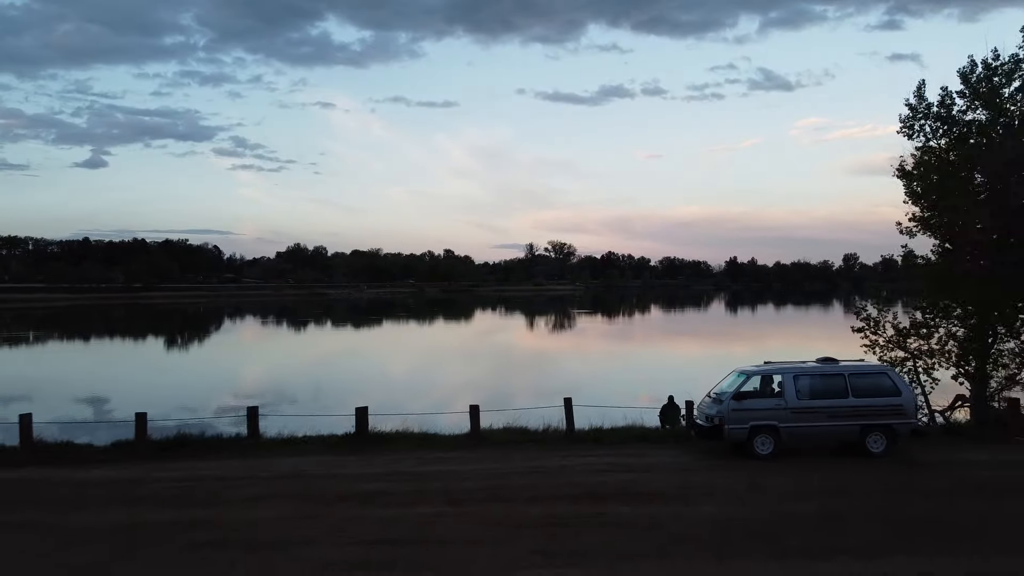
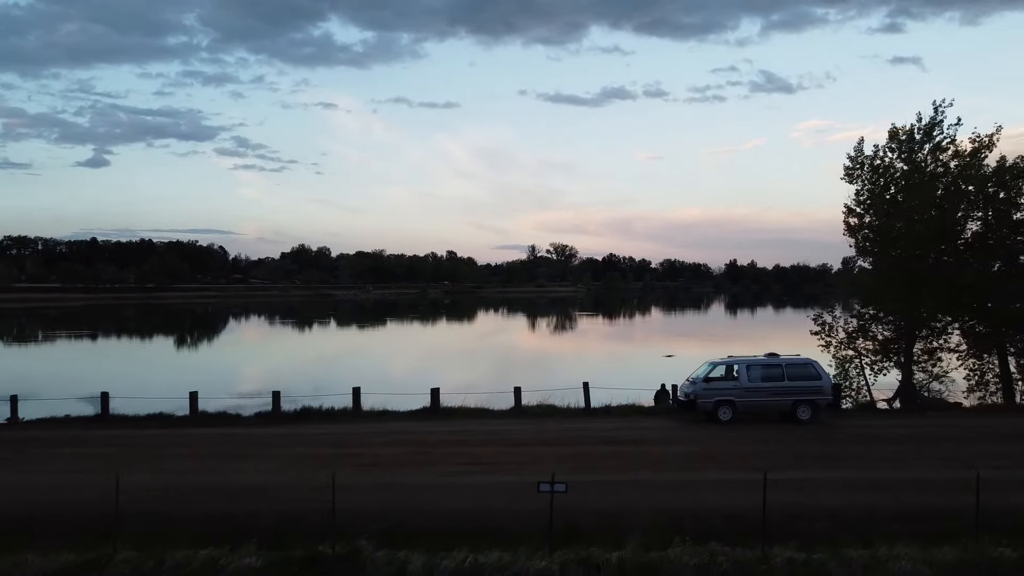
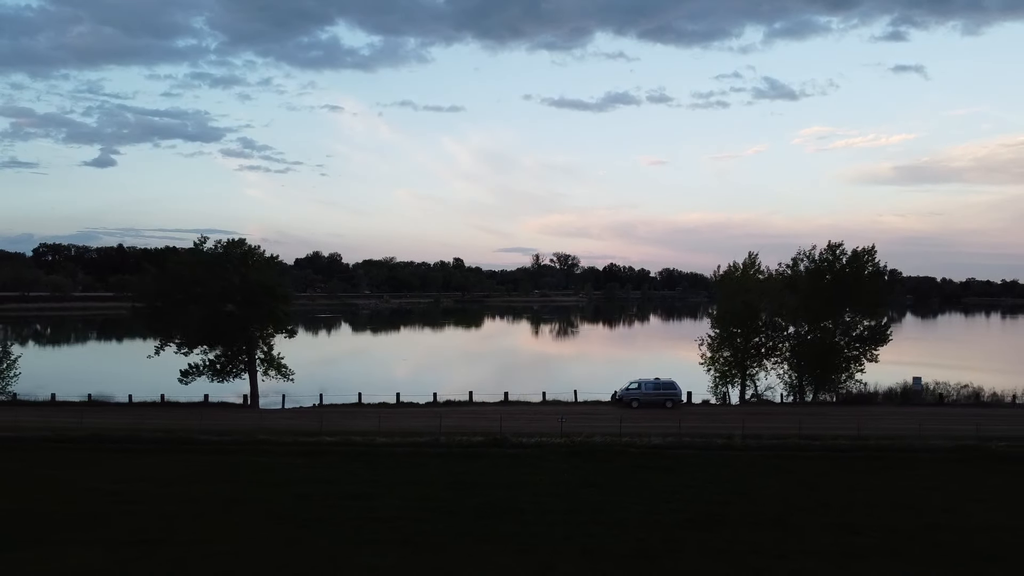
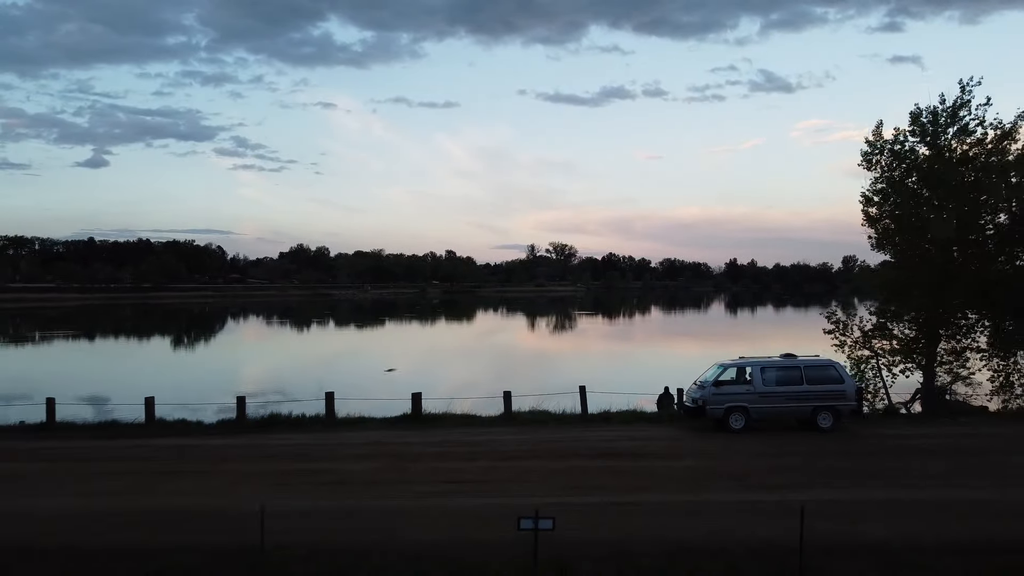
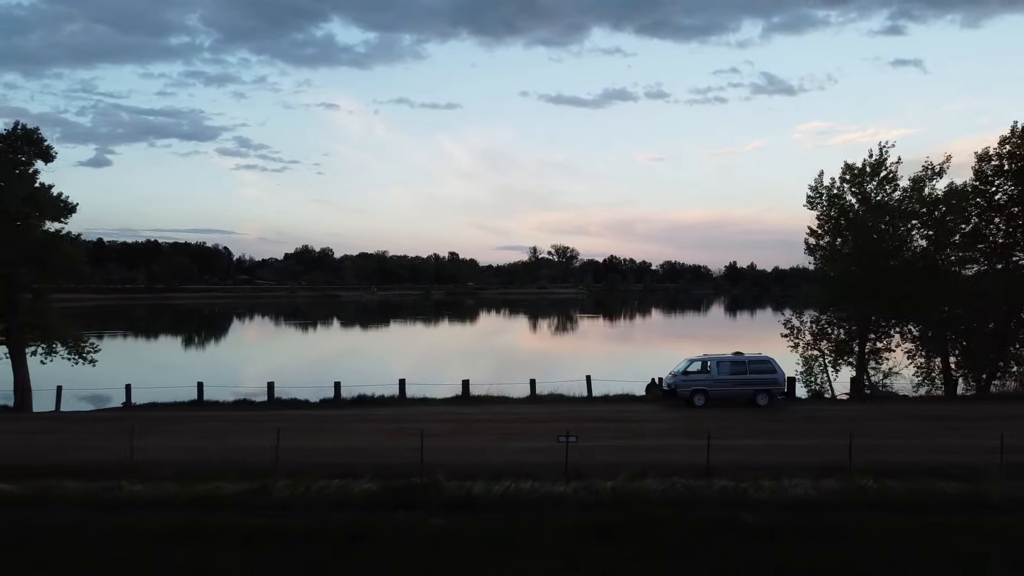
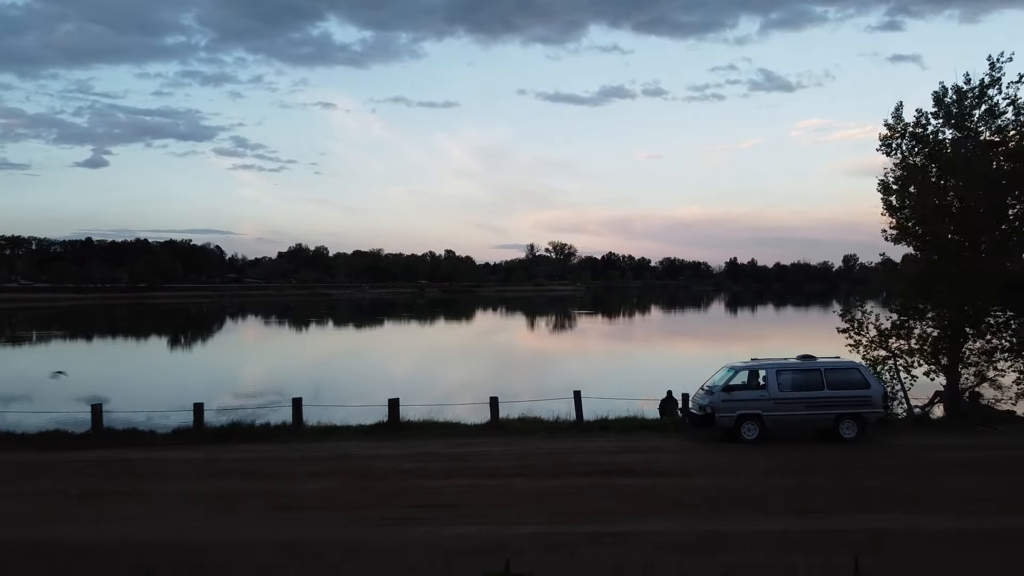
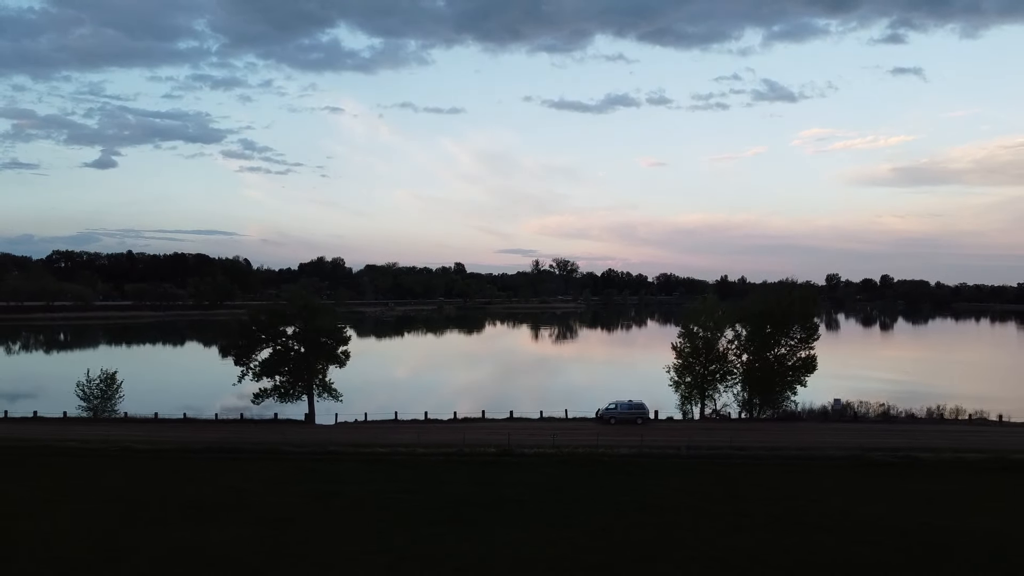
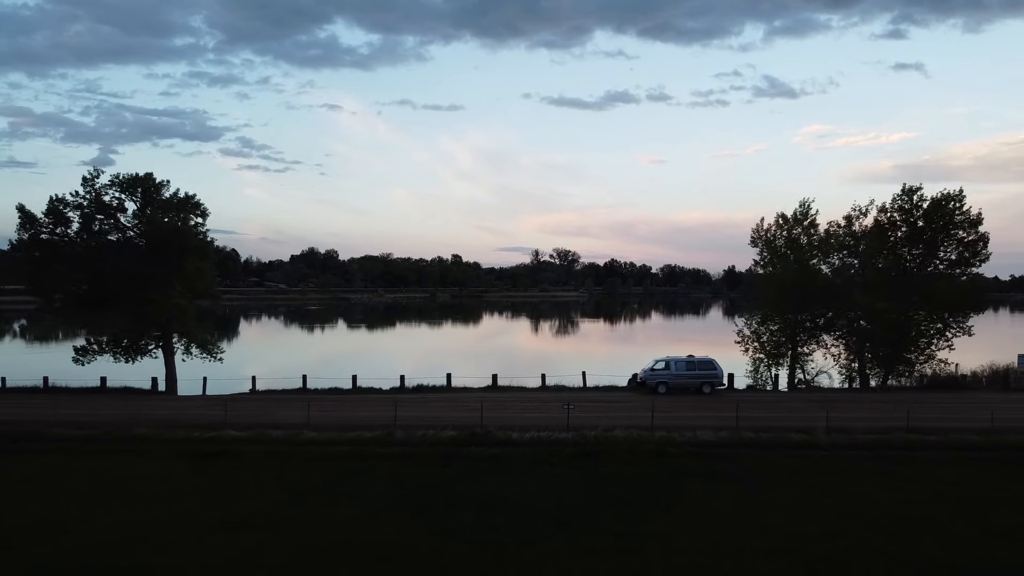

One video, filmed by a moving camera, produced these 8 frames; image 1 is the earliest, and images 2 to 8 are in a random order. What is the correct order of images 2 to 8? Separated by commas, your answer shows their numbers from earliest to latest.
6, 4, 2, 5, 8, 3, 7
